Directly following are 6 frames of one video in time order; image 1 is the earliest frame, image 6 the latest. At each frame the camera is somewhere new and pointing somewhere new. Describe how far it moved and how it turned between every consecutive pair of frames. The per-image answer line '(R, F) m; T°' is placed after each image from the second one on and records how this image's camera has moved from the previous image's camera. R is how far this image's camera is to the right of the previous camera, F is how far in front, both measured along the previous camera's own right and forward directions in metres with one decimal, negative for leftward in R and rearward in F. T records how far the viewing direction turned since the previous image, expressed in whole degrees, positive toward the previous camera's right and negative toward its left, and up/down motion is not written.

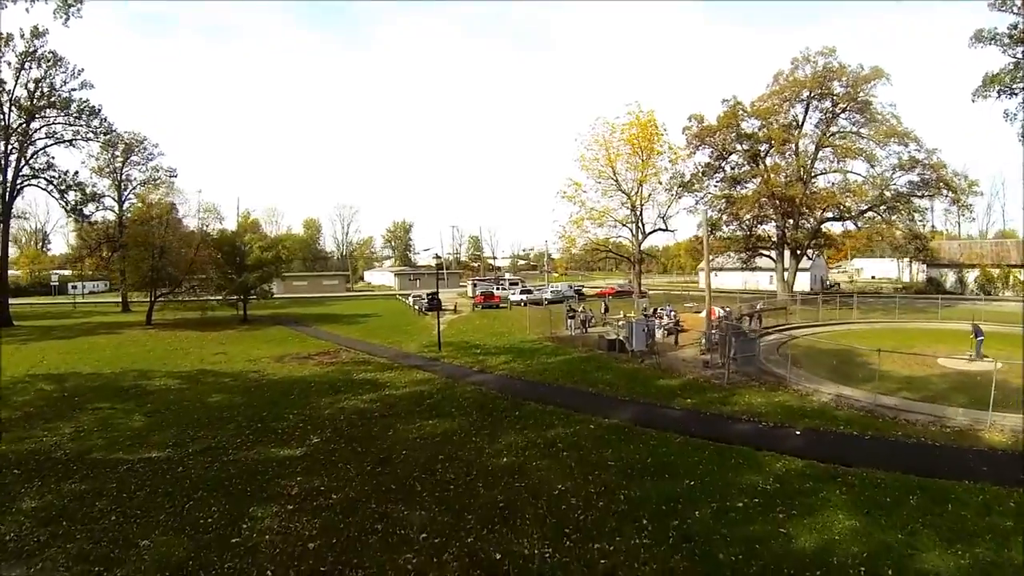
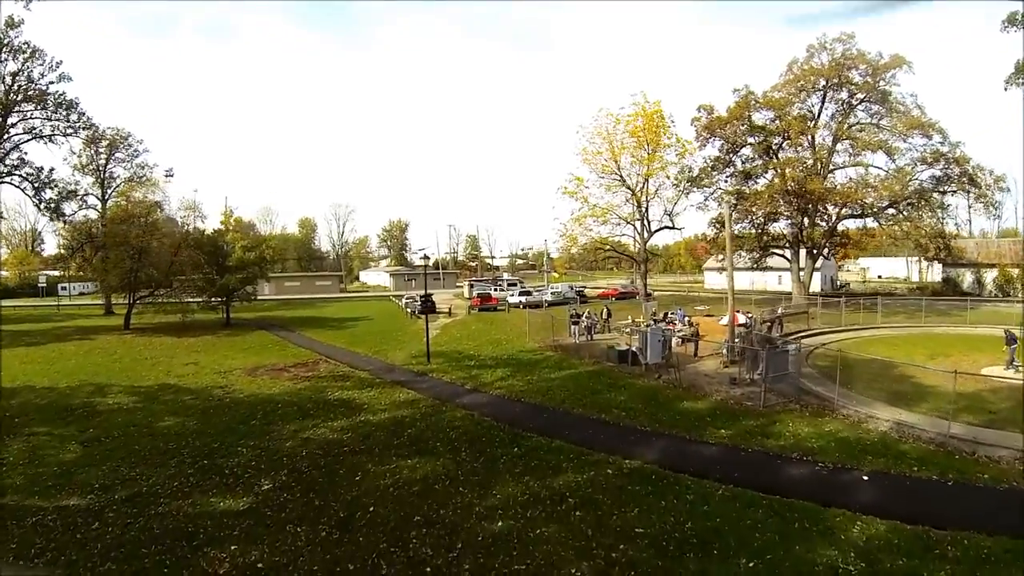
(0.0, +2.6) m; 0°
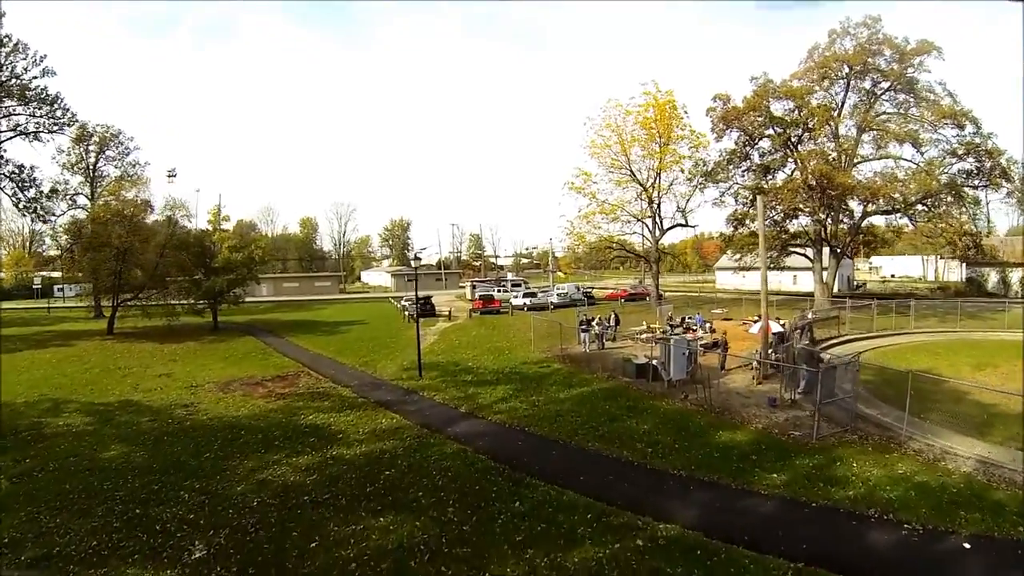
(+0.1, +2.4) m; 0°
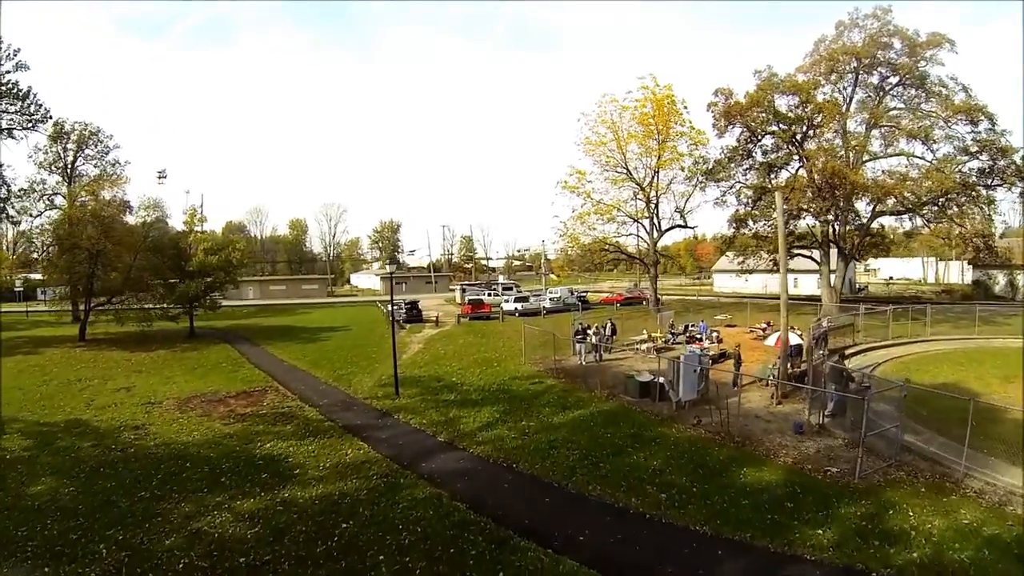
(+0.2, +1.9) m; +1°
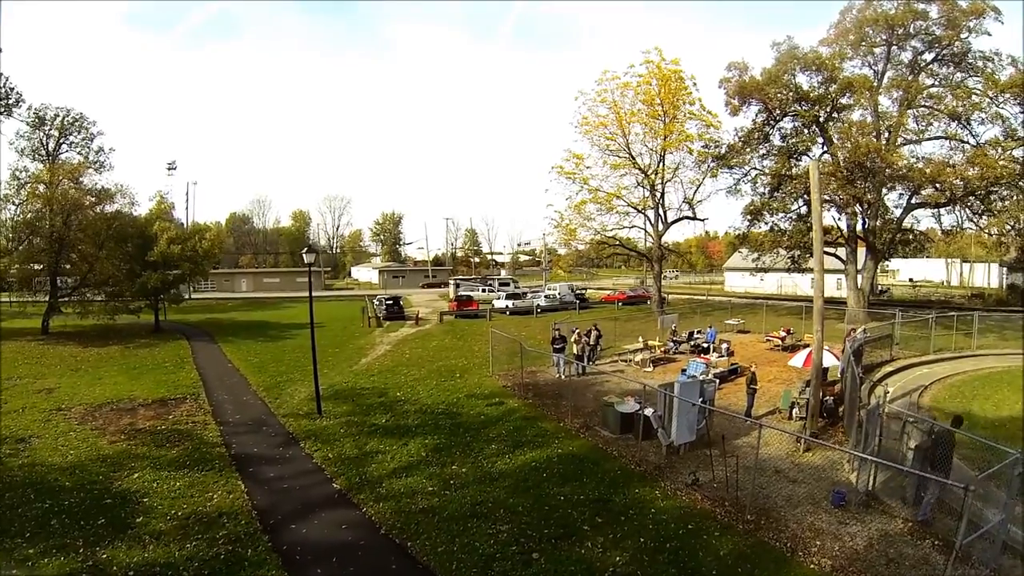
(+1.4, +3.6) m; -1°
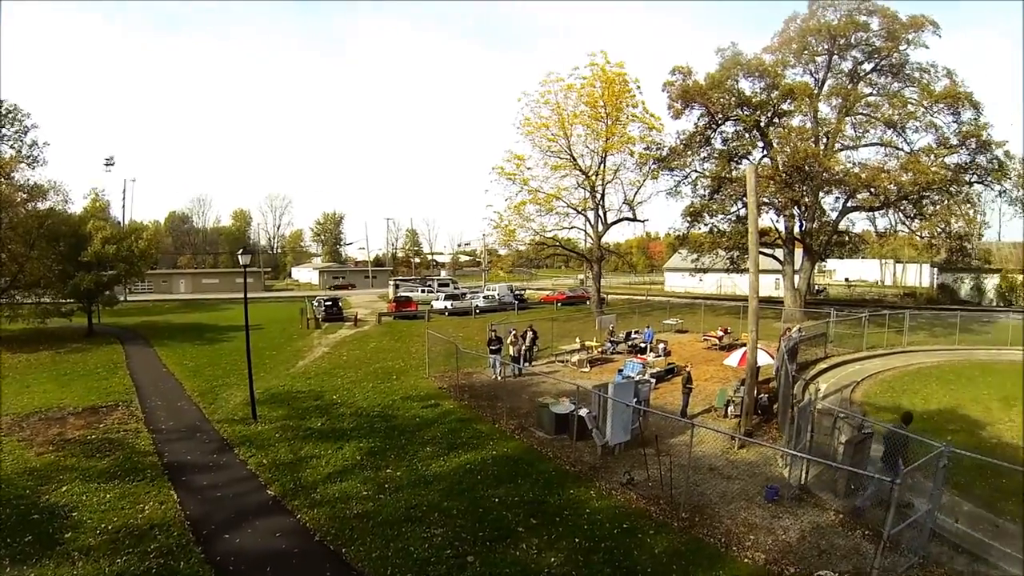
(+0.3, +0.1) m; +4°
